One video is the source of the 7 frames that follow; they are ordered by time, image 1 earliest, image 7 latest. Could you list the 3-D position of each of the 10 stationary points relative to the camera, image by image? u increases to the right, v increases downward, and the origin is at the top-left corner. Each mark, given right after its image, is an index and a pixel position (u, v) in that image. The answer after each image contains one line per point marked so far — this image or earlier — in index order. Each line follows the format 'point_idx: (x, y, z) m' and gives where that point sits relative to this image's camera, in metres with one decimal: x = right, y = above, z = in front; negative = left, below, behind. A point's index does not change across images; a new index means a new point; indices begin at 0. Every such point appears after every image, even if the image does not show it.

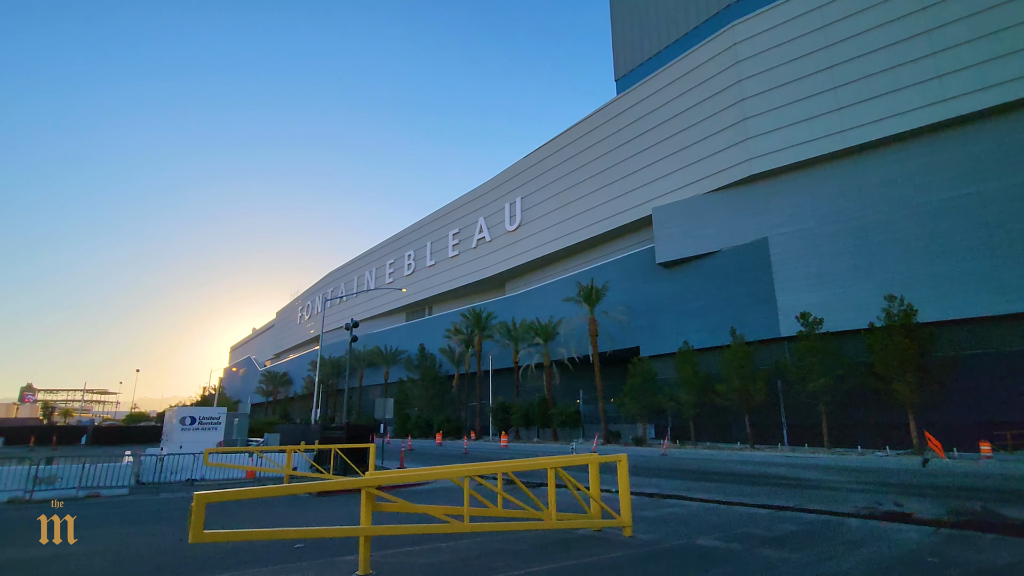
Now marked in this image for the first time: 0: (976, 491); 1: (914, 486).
0: (+10.4, -4.6, +12.9) m
1: (+10.0, -5.0, +14.3) m
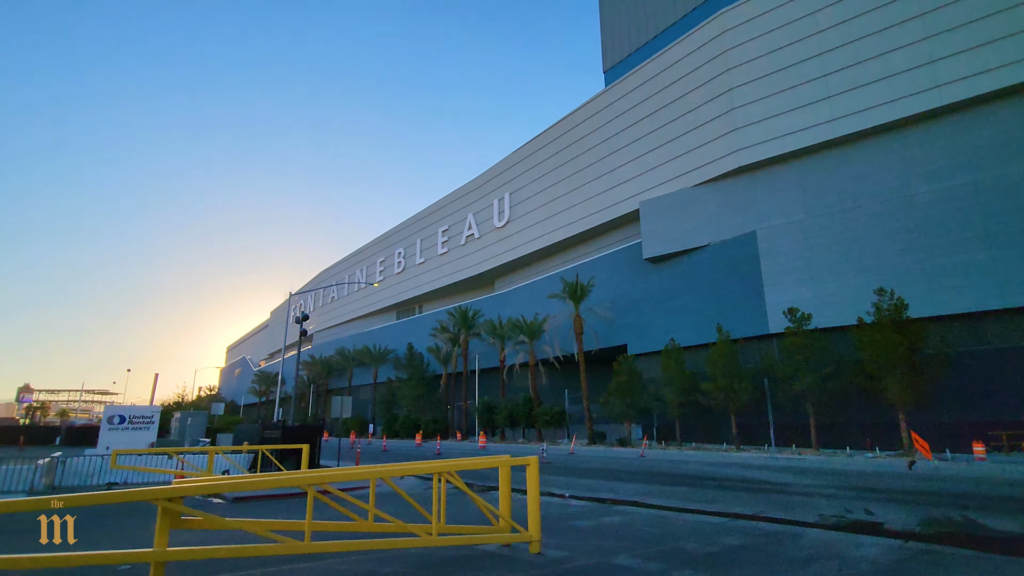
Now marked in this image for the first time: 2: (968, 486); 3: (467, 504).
0: (+9.1, -4.3, +11.7) m
1: (+8.7, -4.7, +13.1) m
2: (+10.8, -4.7, +13.7) m
3: (-1.0, -4.7, +12.5) m
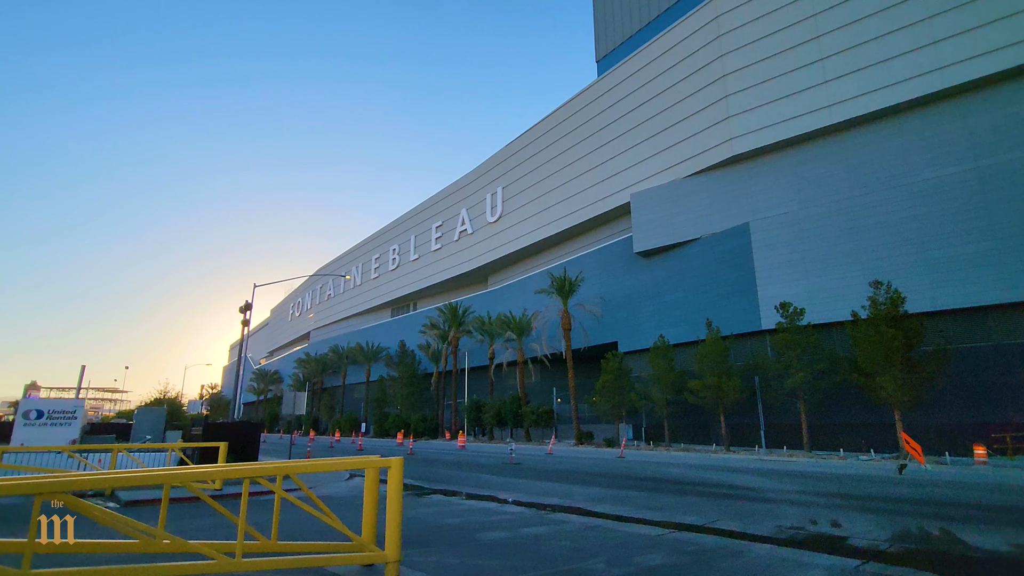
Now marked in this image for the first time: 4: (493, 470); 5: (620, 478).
0: (+7.7, -3.9, +10.3) m
1: (+7.3, -4.3, +11.7) m
2: (+9.4, -4.4, +12.2) m
3: (-2.4, -4.3, +11.2) m
4: (-0.6, -6.3, +19.7) m
5: (+3.1, -5.6, +16.9) m
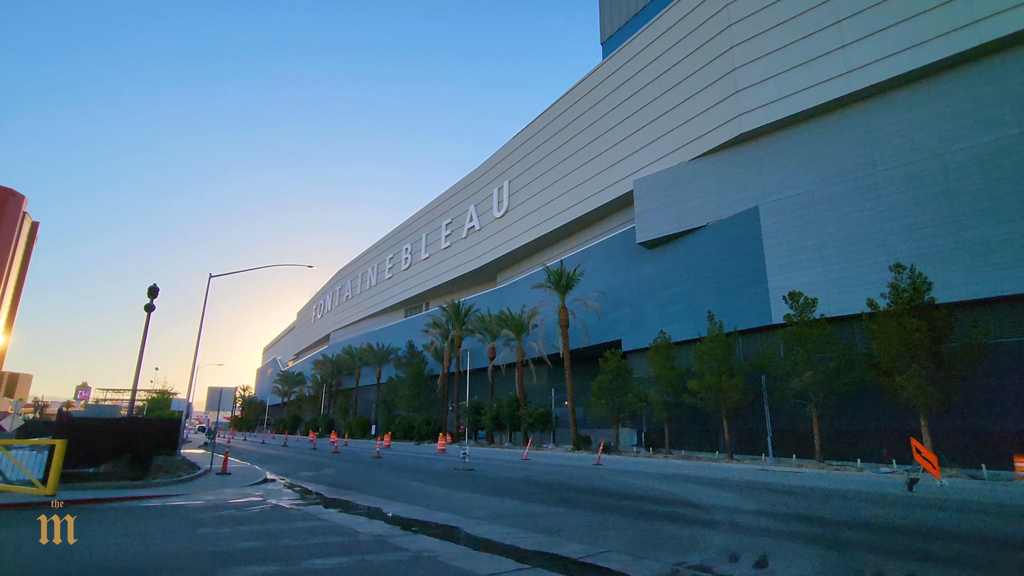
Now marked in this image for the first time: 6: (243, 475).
0: (+5.4, -3.3, +7.4) m
1: (+5.1, -3.7, +8.9) m
2: (+7.2, -3.7, +9.3) m
3: (-4.7, -3.7, +9.0) m
4: (-2.3, -5.8, +17.3) m
5: (+1.3, -5.0, +14.3) m
6: (-7.8, -5.4, +16.5) m
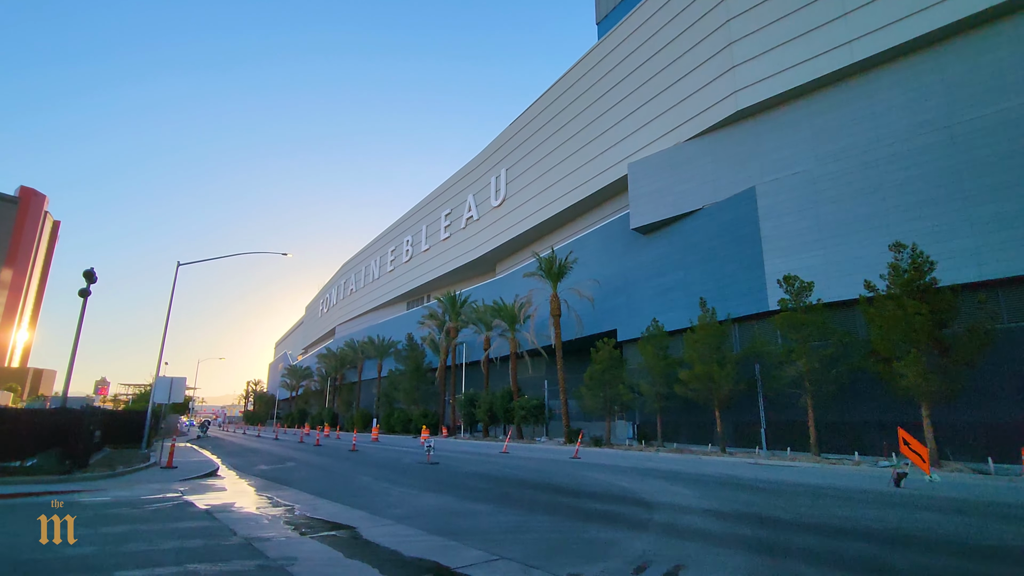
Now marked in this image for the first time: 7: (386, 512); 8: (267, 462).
0: (+4.0, -2.8, +6.2) m
1: (+3.8, -3.2, +7.7) m
2: (+6.0, -3.2, +8.0) m
3: (-5.9, -3.3, +8.1) m
4: (-3.3, -5.3, +16.3) m
5: (+0.2, -4.5, +13.2) m
6: (-8.9, -4.9, +15.6) m
7: (-2.1, -3.6, +9.2) m
8: (-8.3, -5.9, +19.3) m
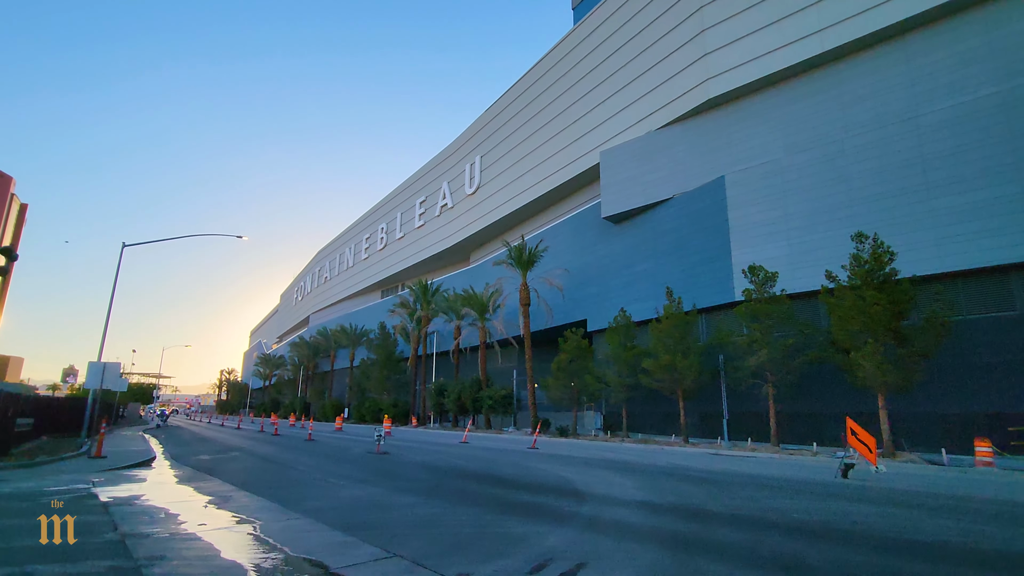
0: (+3.0, -2.6, +5.9) m
1: (+2.8, -3.0, +7.3) m
2: (+4.9, -3.0, +7.7) m
3: (-7.0, -2.9, +7.4) m
4: (-4.7, -4.8, +15.8) m
5: (-1.1, -4.1, +12.8) m
6: (-10.3, -4.4, +14.9) m
7: (-3.2, -3.3, +8.6) m
8: (-9.8, -5.4, +18.6) m
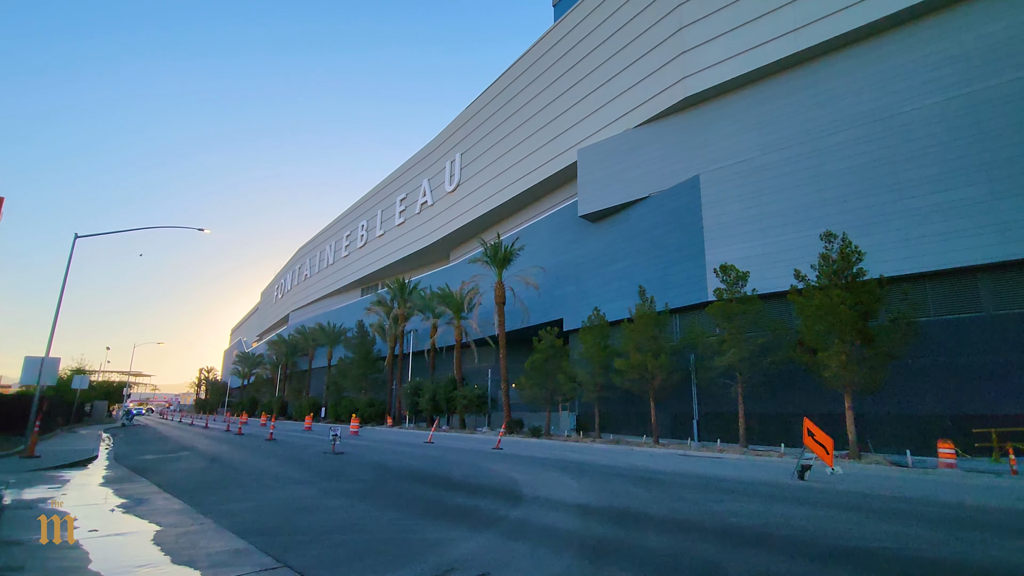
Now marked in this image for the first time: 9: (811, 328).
0: (+2.1, -2.5, +5.5) m
1: (+1.8, -2.9, +7.0) m
2: (+3.9, -2.9, +7.4) m
3: (-7.9, -2.8, +6.8) m
4: (-5.8, -4.6, +15.2) m
5: (-2.2, -4.0, +12.3) m
6: (-11.4, -4.2, +14.2) m
7: (-4.1, -3.1, +8.1) m
8: (-11.0, -5.1, +17.9) m
9: (+10.0, -1.3, +19.1) m
